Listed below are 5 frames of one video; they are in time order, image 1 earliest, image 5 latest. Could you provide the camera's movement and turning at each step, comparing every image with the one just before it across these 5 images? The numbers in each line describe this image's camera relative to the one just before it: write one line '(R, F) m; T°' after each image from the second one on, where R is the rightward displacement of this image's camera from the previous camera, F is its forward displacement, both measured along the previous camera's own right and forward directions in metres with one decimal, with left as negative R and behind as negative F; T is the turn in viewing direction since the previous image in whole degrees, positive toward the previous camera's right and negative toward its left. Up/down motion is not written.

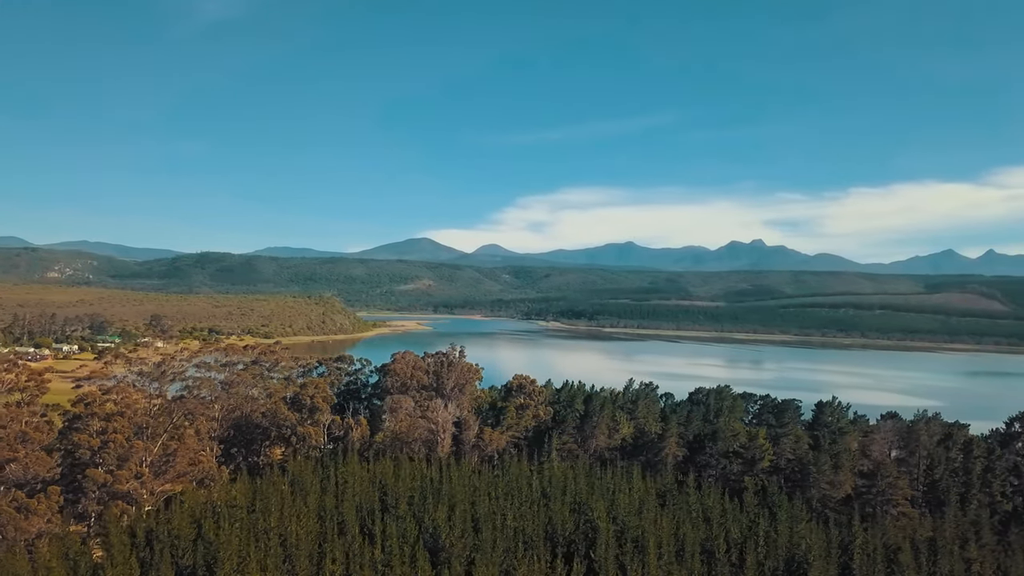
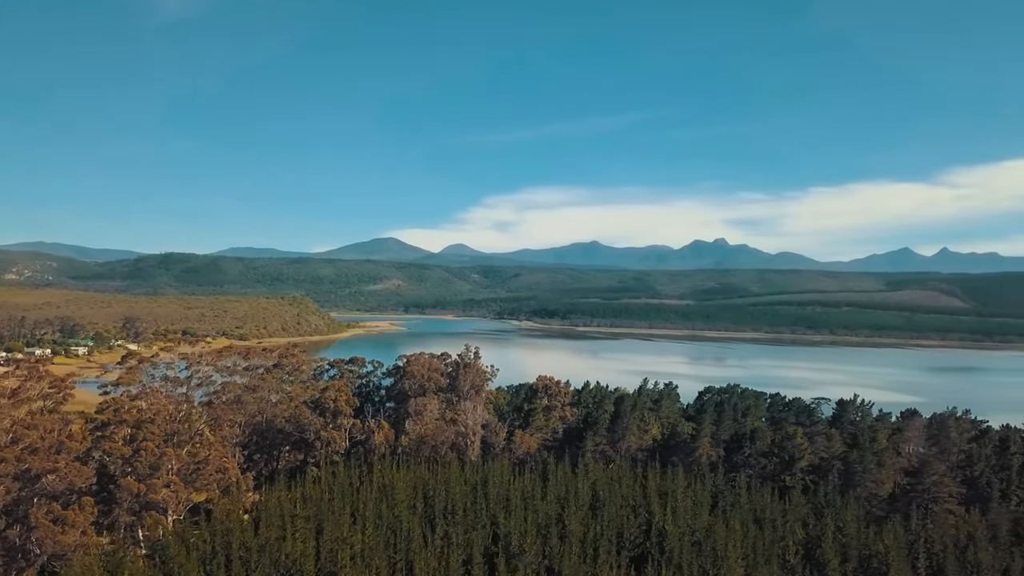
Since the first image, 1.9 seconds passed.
(-3.2, +0.5) m; +2°
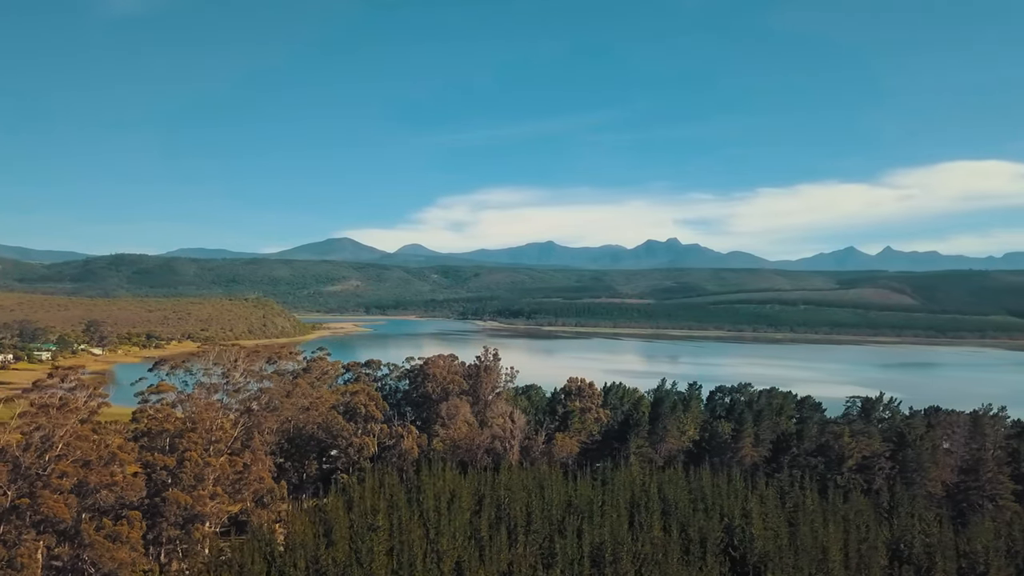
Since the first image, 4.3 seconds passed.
(-4.1, +0.7) m; +3°
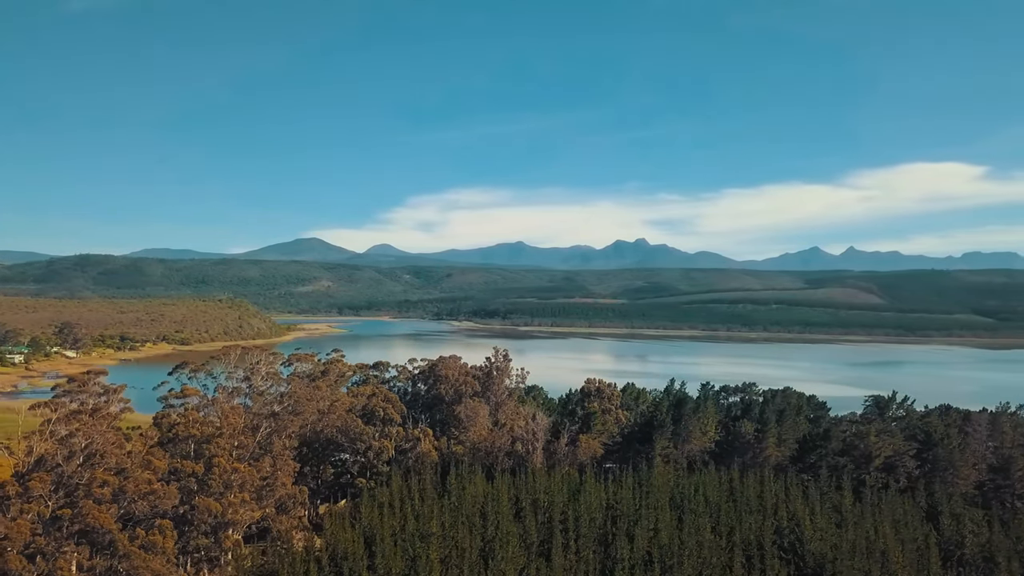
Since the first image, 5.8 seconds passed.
(-2.6, +0.5) m; +2°
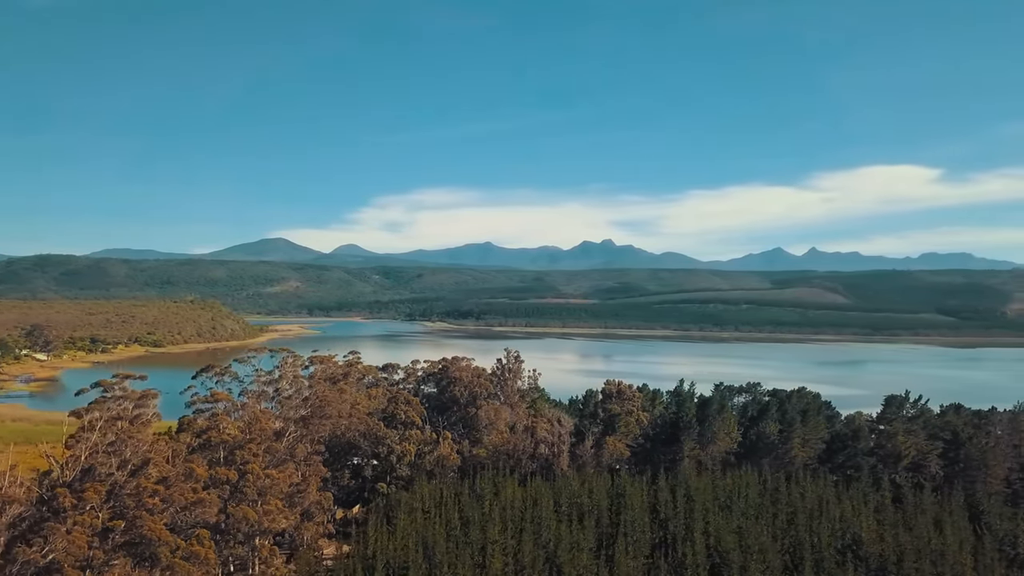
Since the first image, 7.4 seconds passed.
(-2.8, +0.5) m; +2°
